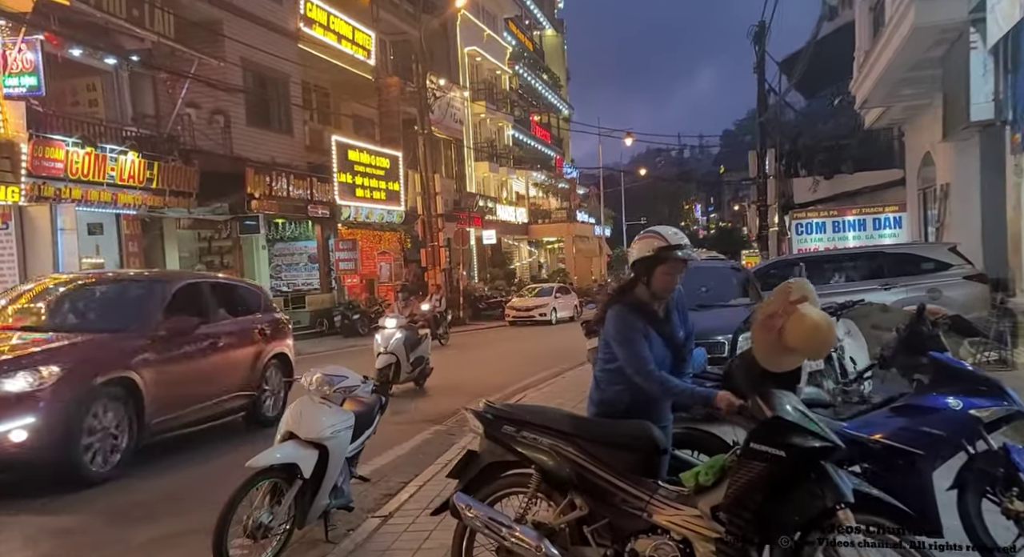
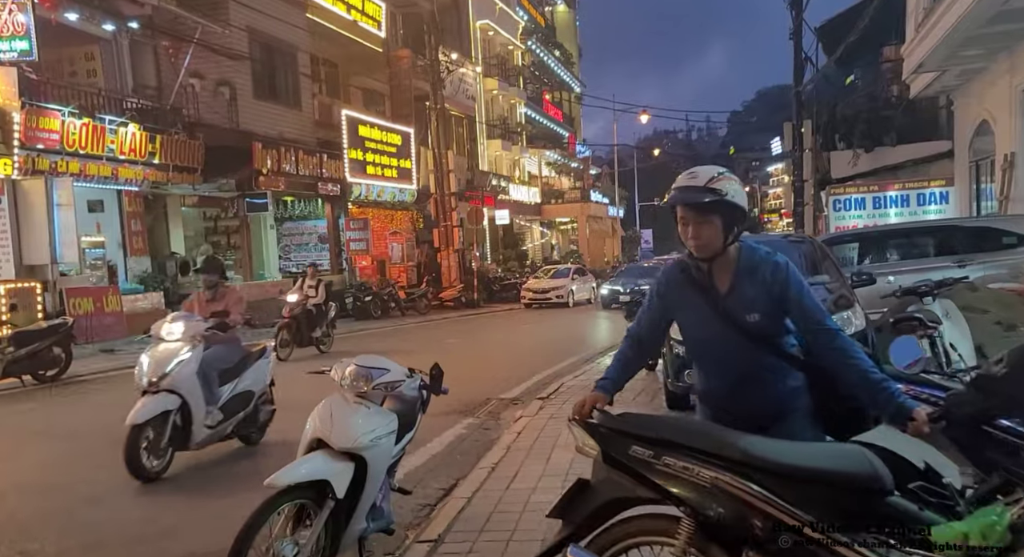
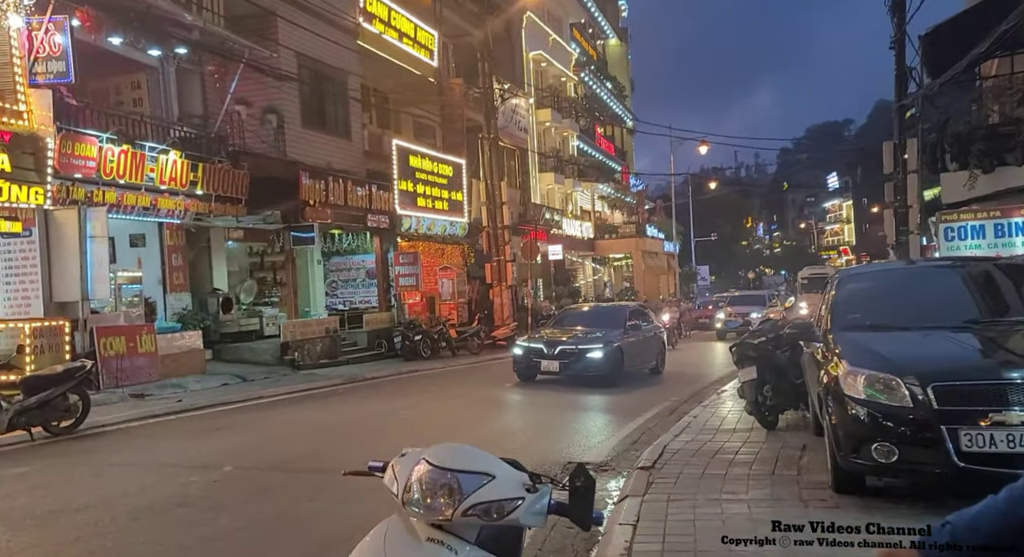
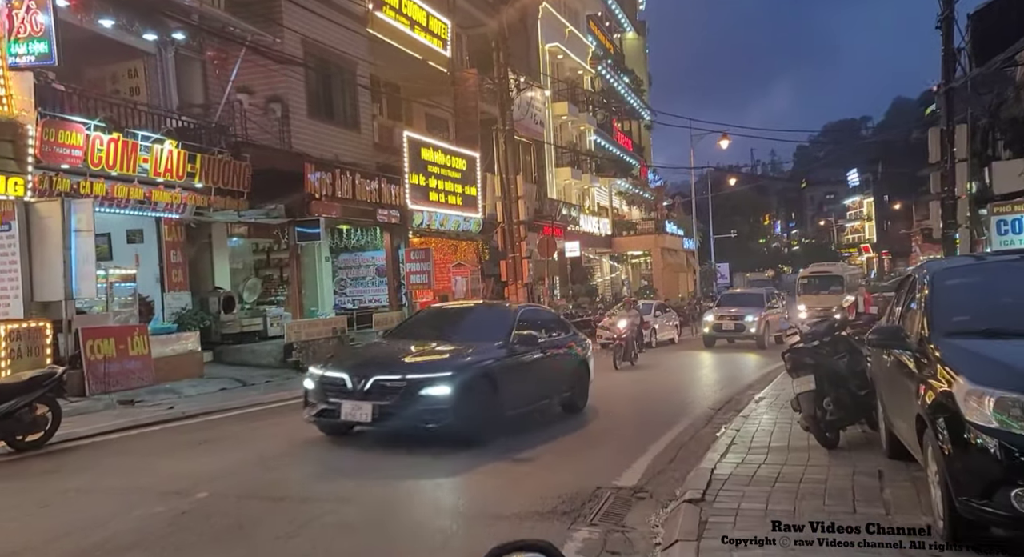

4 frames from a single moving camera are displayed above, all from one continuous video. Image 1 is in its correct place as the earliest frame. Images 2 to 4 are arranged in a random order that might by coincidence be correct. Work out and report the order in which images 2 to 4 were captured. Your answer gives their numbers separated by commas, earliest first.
2, 3, 4
